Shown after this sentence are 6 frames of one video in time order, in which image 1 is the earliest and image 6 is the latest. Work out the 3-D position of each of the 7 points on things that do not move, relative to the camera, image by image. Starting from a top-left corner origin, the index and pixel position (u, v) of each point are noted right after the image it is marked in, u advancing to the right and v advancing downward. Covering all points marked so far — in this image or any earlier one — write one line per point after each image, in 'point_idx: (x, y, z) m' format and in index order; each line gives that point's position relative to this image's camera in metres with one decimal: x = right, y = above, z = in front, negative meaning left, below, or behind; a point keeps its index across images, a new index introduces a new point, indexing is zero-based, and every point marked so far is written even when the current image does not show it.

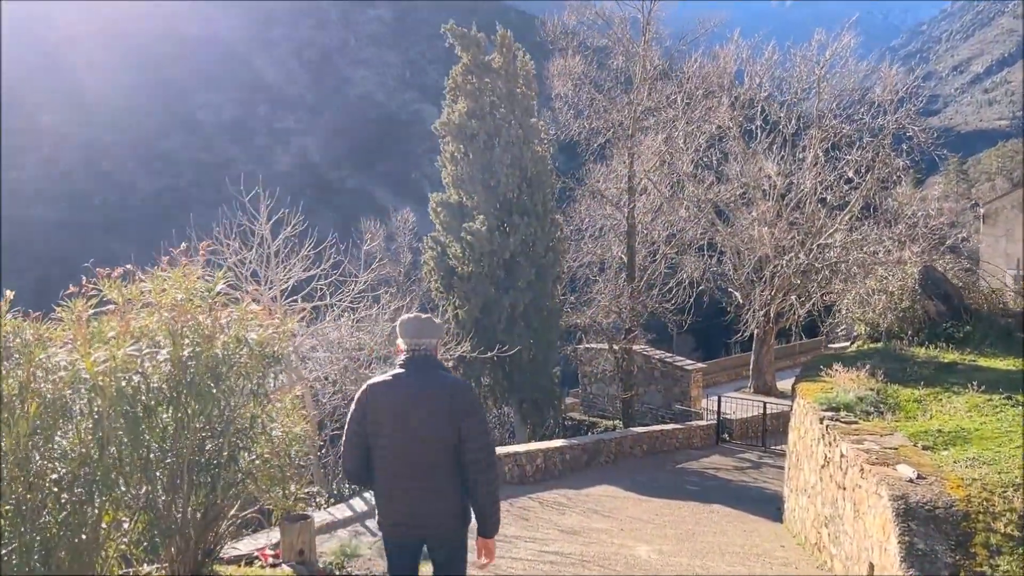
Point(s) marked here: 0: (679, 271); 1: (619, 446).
0: (+3.3, +0.3, +16.1) m
1: (+1.4, -2.1, +10.6) m
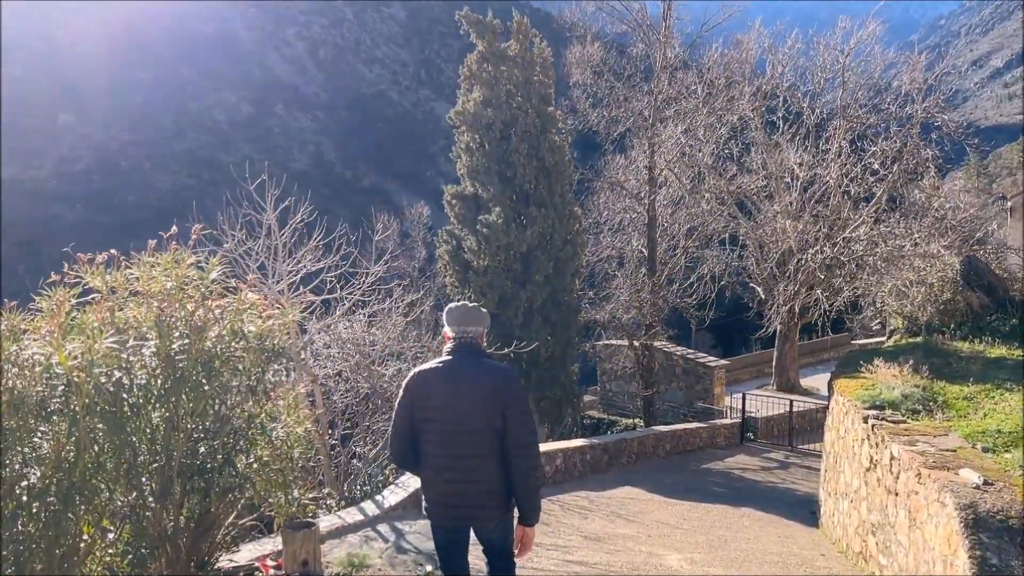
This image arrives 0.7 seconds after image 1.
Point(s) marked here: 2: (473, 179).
0: (+3.6, +0.4, +15.6) m
1: (+1.6, -2.0, +10.2) m
2: (-0.6, +1.6, +11.6) m
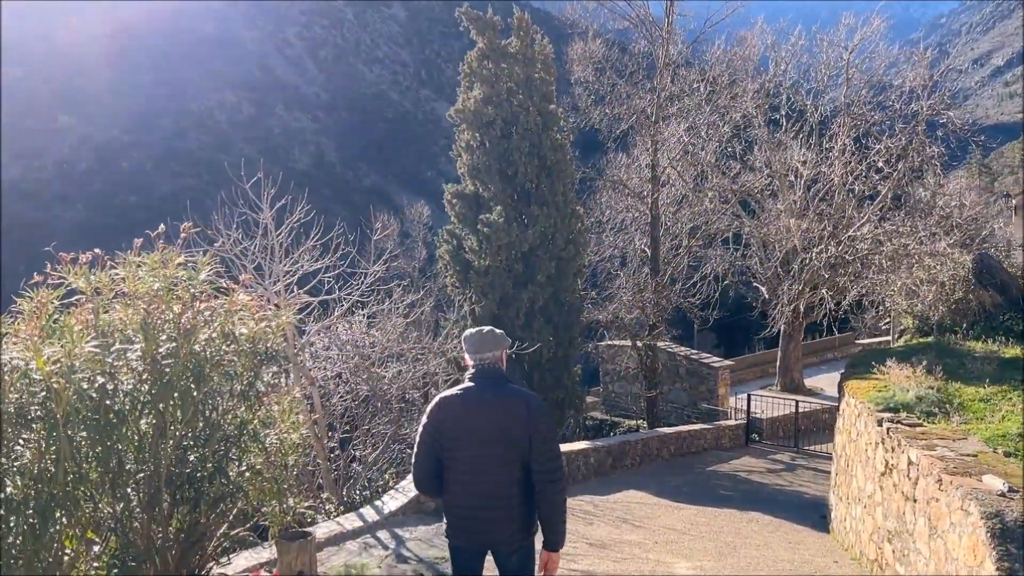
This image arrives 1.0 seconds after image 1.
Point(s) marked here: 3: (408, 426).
0: (+3.7, +0.4, +15.5) m
1: (+1.7, -2.0, +10.0) m
2: (-0.5, +1.6, +11.4) m
3: (-1.1, -1.5, +8.7) m
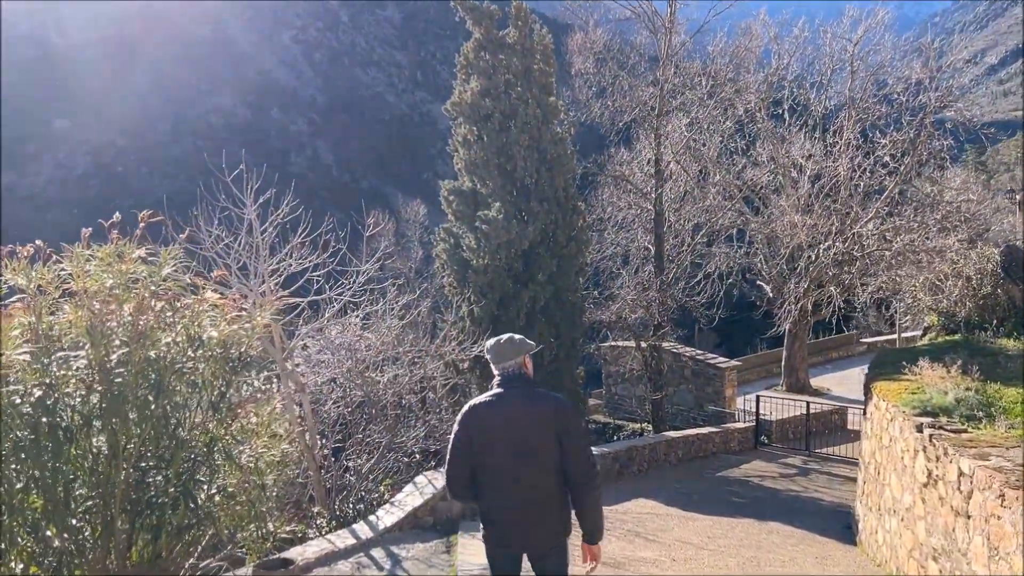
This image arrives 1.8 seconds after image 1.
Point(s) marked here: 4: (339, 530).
0: (+3.6, +0.5, +15.1) m
1: (+1.7, -1.9, +9.6) m
2: (-0.6, +1.6, +11.0) m
3: (-1.1, -1.5, +8.2) m
4: (-1.3, -1.8, +6.0) m
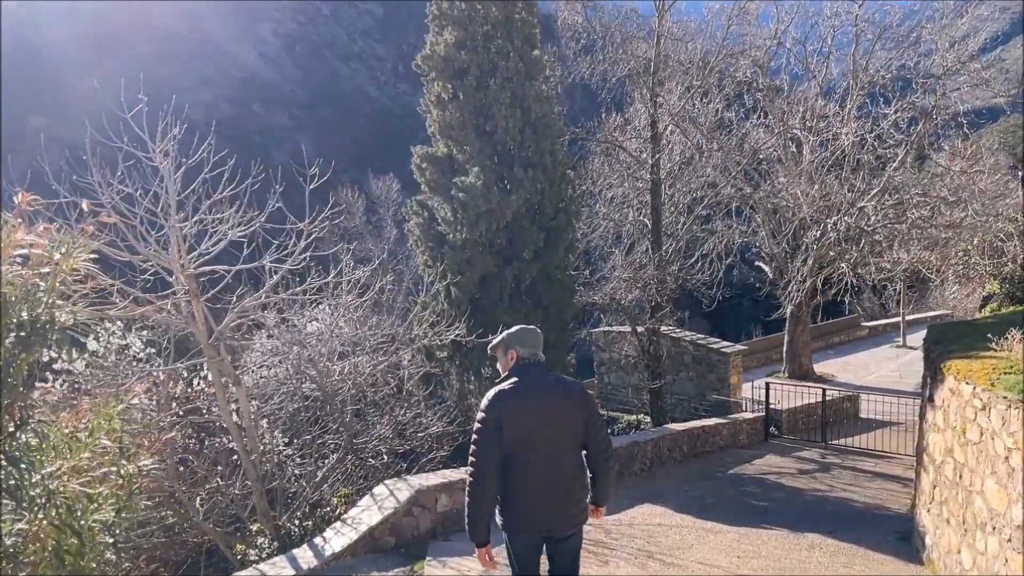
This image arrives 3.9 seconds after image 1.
0: (+3.3, +0.8, +13.9) m
1: (+1.5, -1.7, +8.4) m
2: (-0.8, +1.8, +9.7) m
3: (-1.2, -1.2, +7.0) m
4: (-1.4, -1.6, +4.7) m
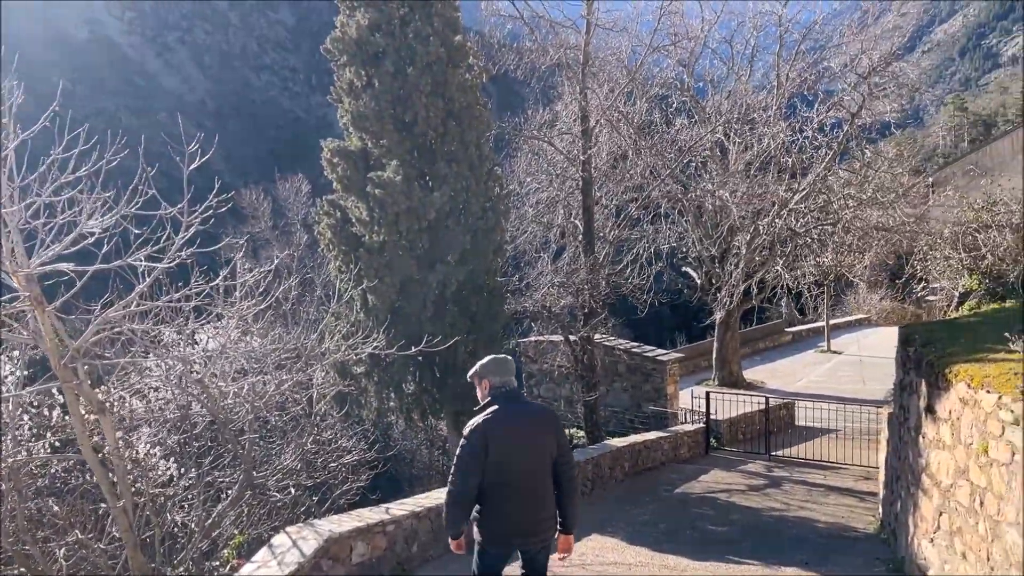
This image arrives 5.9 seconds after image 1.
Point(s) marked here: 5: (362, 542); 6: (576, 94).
0: (+2.1, +0.7, +13.3) m
1: (+0.8, -1.7, +7.6) m
2: (-1.6, +1.7, +8.8) m
3: (-1.8, -1.3, +6.0) m
4: (-1.7, -1.6, +3.7) m
5: (-0.8, -1.4, +4.5) m
6: (+0.8, +2.5, +10.6) m
